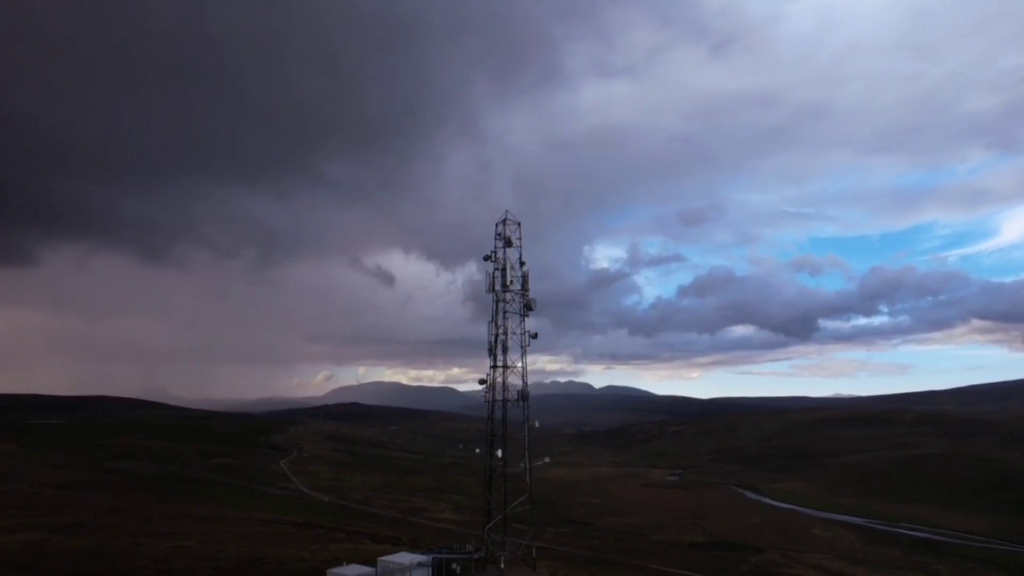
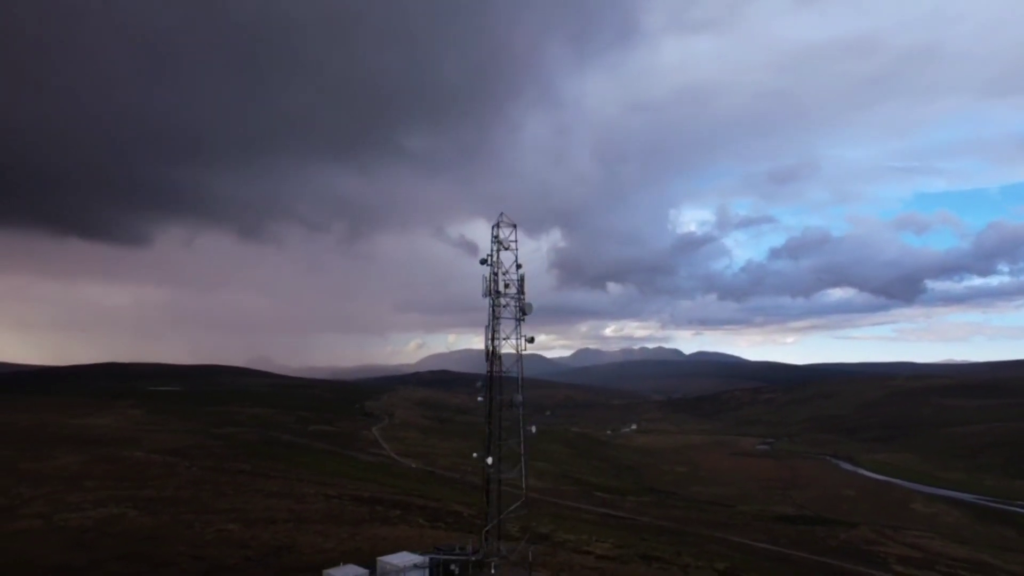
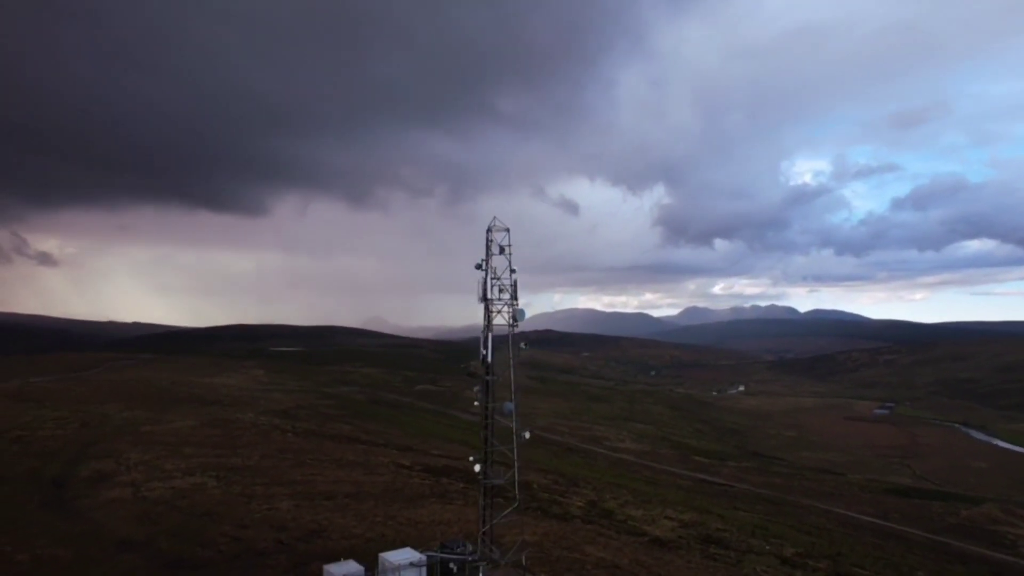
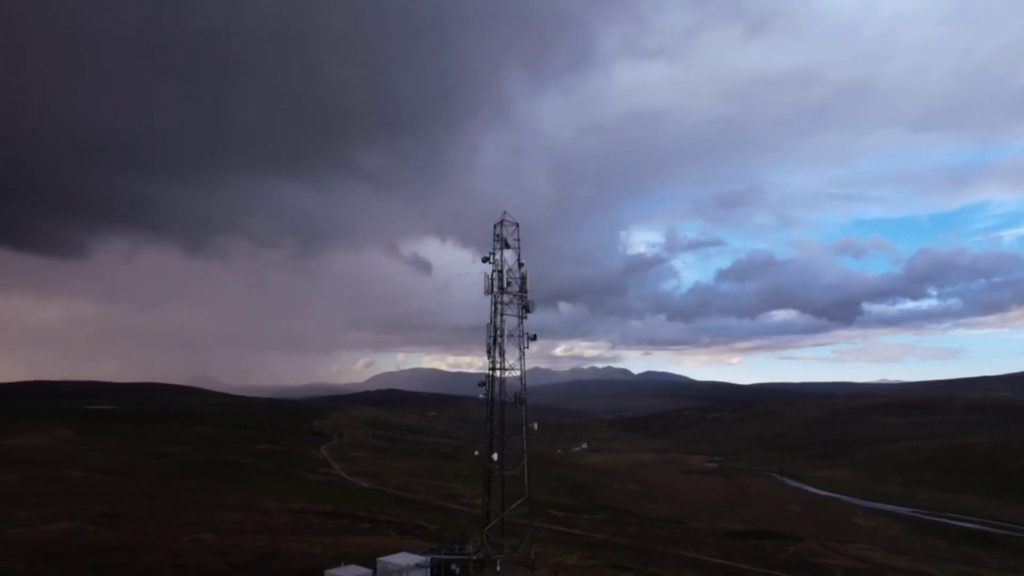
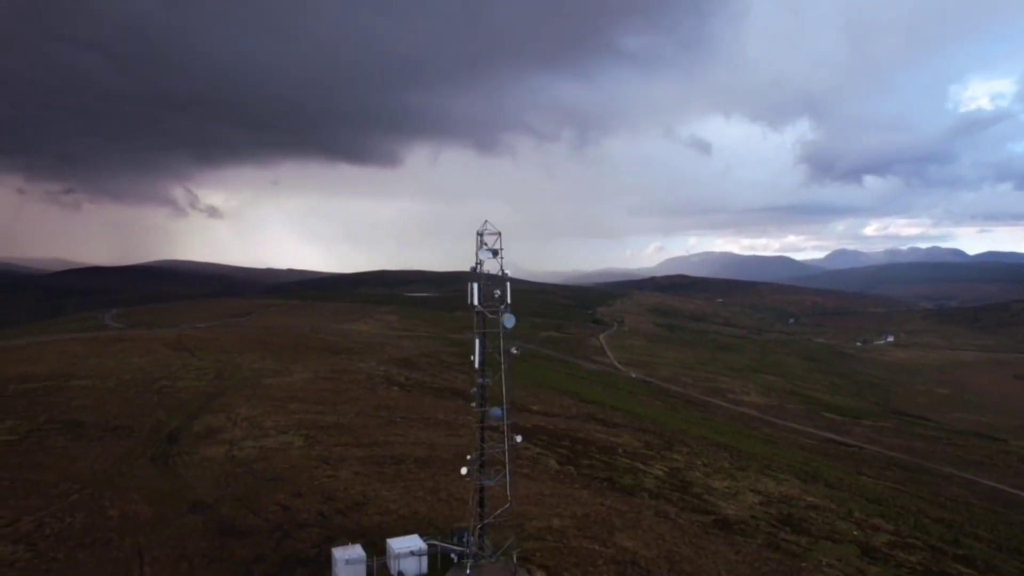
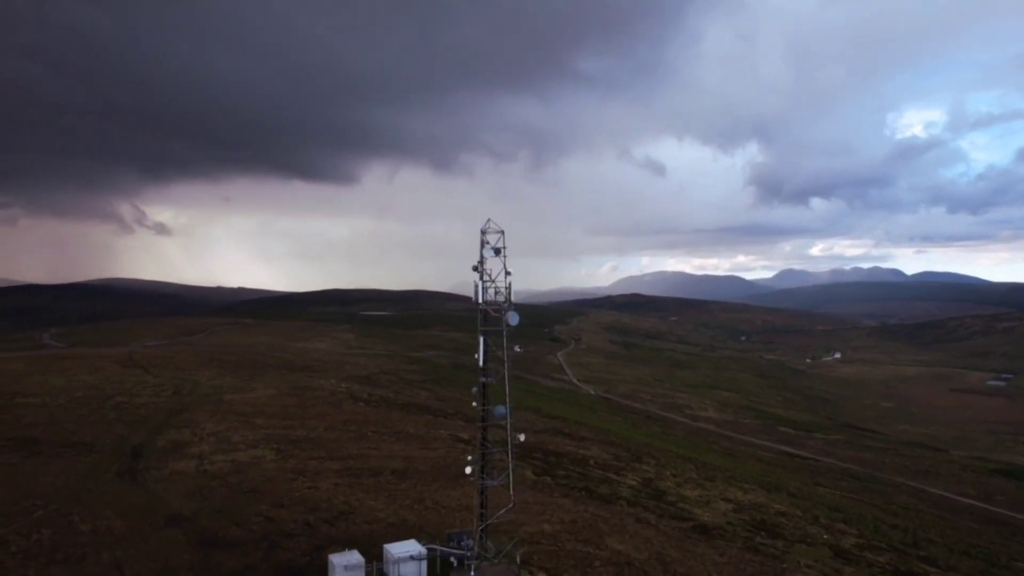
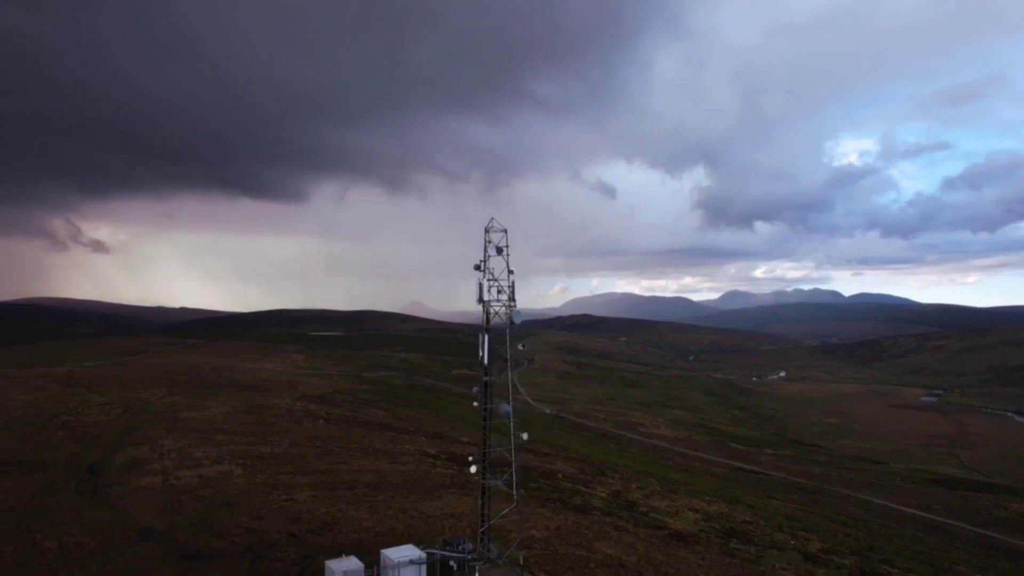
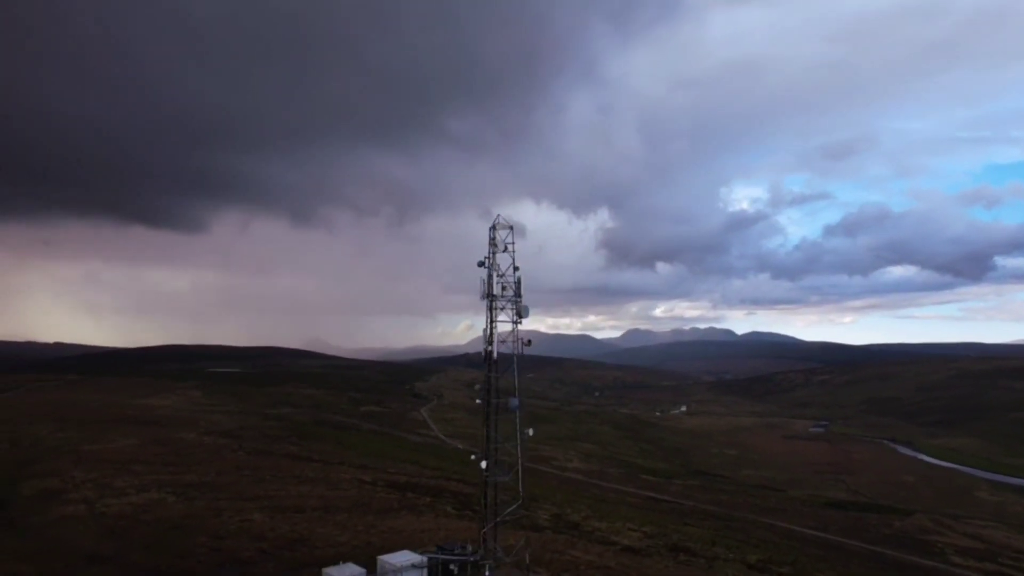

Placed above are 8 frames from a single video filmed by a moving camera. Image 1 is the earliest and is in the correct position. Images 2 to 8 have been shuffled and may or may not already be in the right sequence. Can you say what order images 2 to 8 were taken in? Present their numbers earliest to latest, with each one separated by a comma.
4, 2, 8, 3, 7, 6, 5
